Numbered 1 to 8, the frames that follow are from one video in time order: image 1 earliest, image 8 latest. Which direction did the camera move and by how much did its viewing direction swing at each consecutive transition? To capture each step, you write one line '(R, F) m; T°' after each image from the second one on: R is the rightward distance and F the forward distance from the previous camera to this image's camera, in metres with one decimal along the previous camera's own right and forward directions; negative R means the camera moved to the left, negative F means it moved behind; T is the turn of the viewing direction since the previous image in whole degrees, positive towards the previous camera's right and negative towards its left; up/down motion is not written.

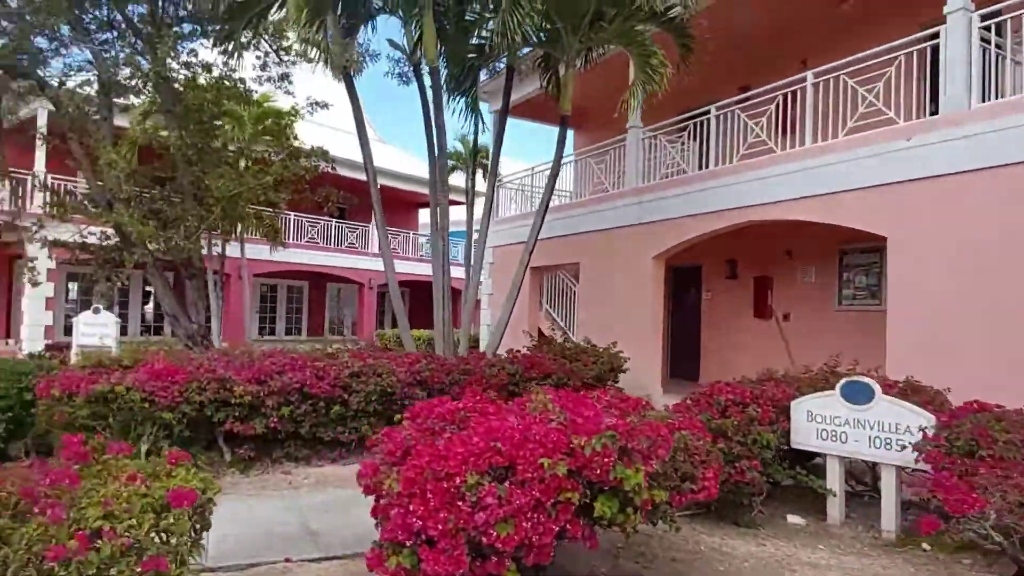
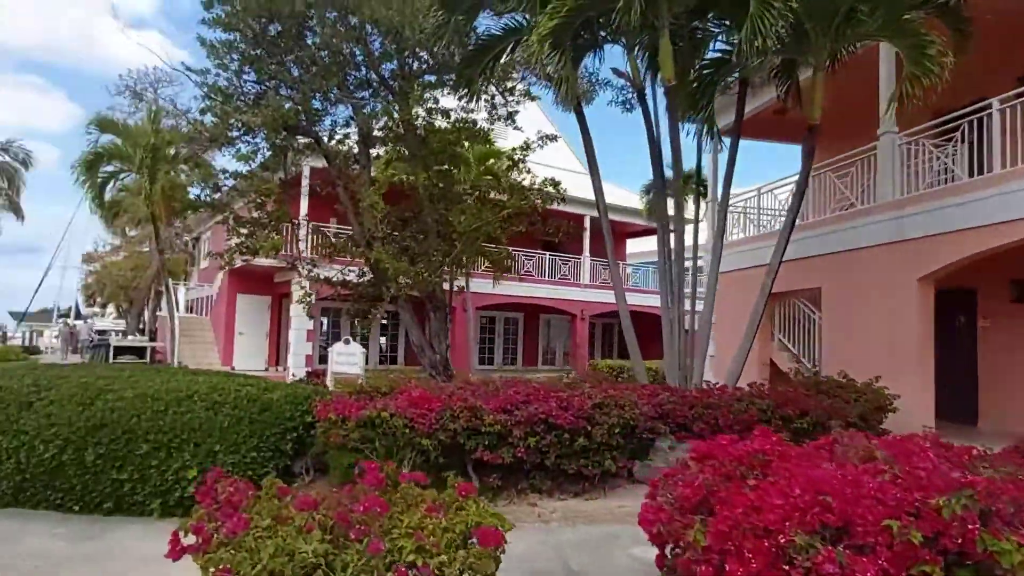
(-0.4, +0.2) m; -17°
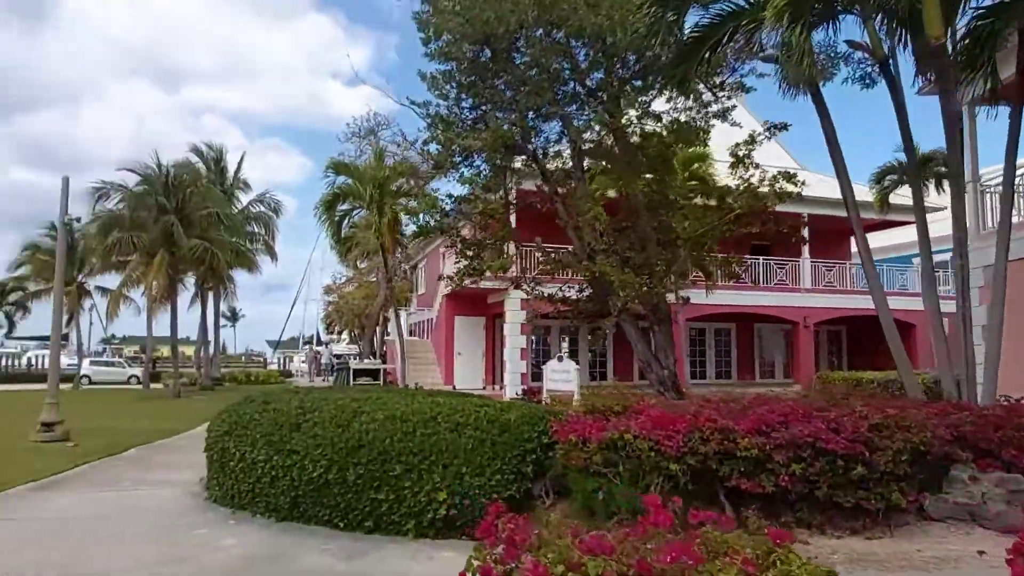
(-0.4, +0.4) m; -17°
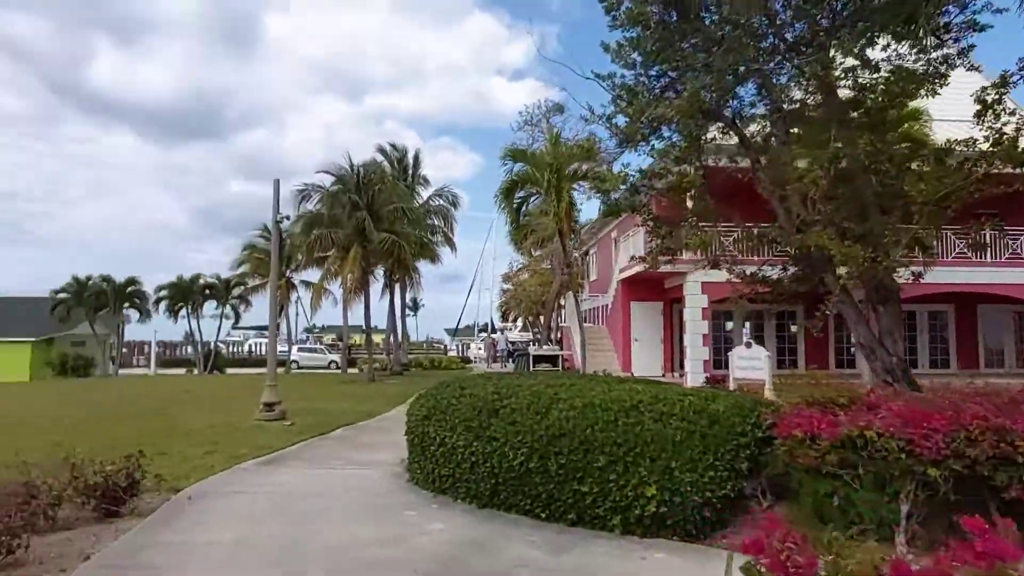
(-0.3, +0.4) m; -14°
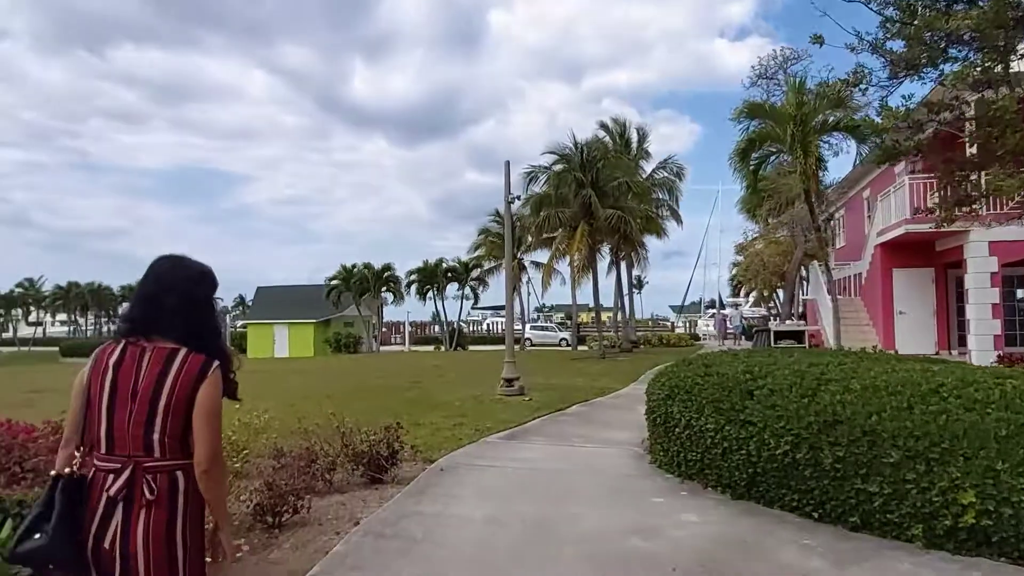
(-0.2, +0.4) m; -19°
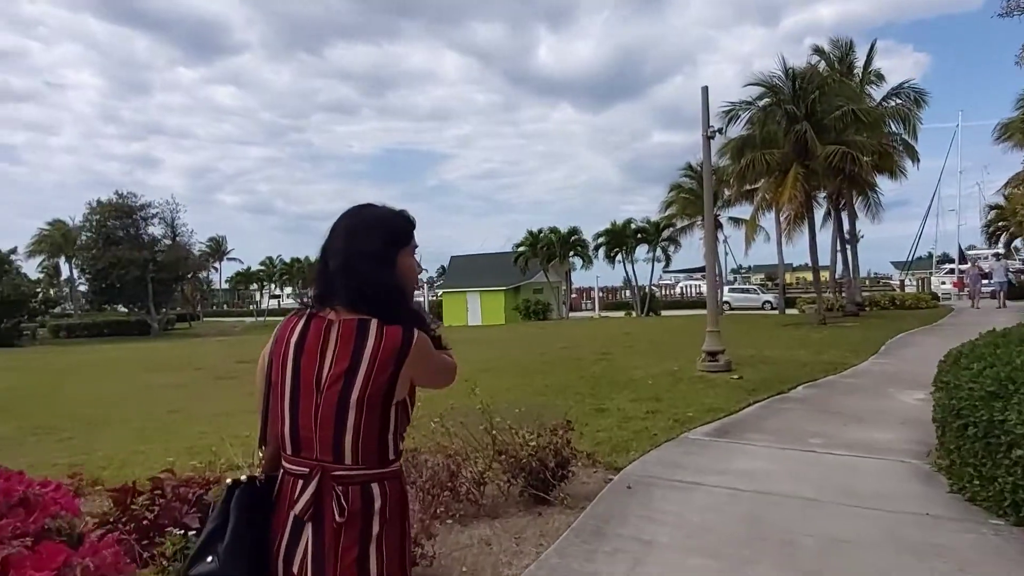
(-0.1, +2.0) m; -16°
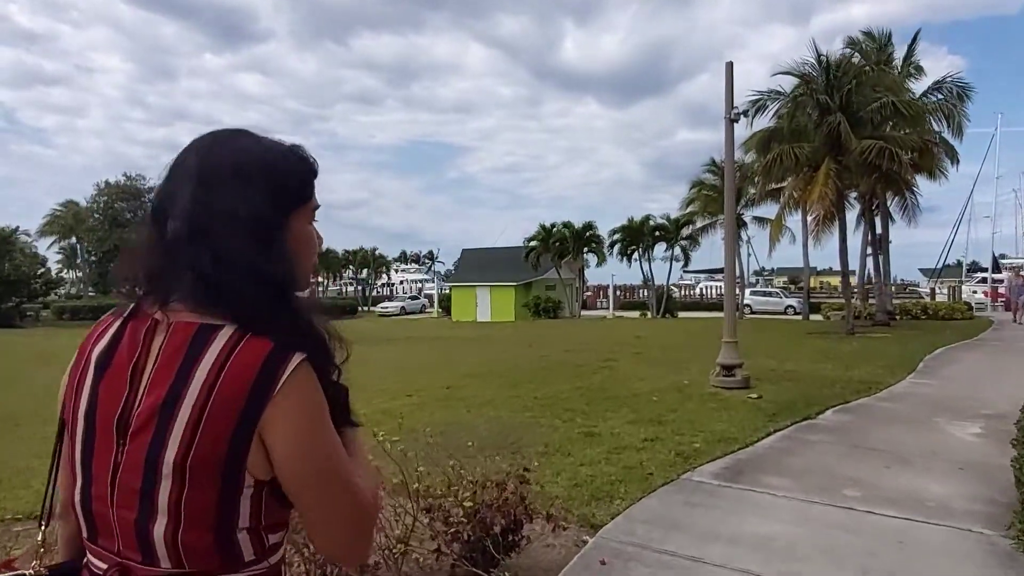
(+0.4, +1.3) m; -2°
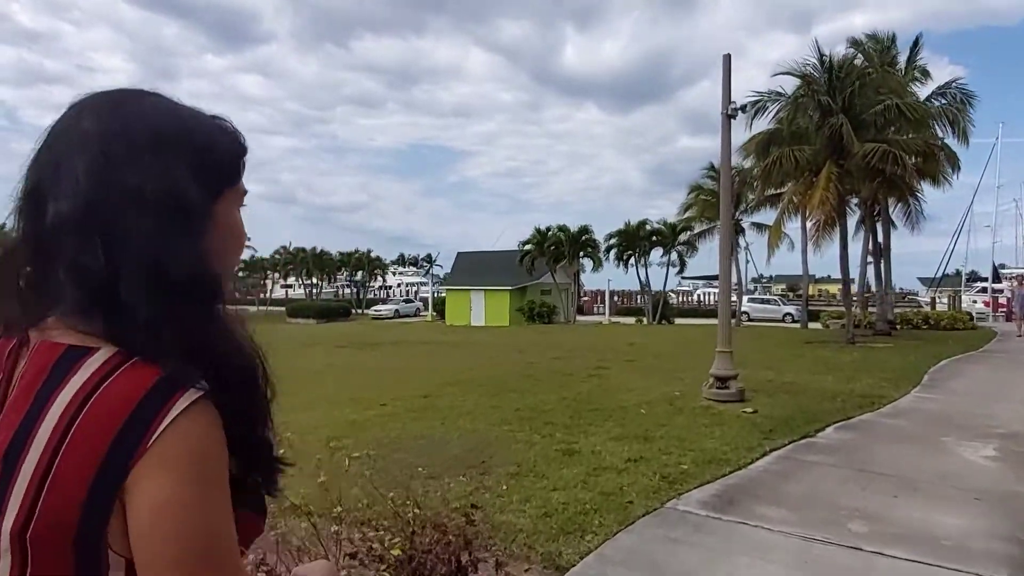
(+0.3, +0.6) m; 0°
